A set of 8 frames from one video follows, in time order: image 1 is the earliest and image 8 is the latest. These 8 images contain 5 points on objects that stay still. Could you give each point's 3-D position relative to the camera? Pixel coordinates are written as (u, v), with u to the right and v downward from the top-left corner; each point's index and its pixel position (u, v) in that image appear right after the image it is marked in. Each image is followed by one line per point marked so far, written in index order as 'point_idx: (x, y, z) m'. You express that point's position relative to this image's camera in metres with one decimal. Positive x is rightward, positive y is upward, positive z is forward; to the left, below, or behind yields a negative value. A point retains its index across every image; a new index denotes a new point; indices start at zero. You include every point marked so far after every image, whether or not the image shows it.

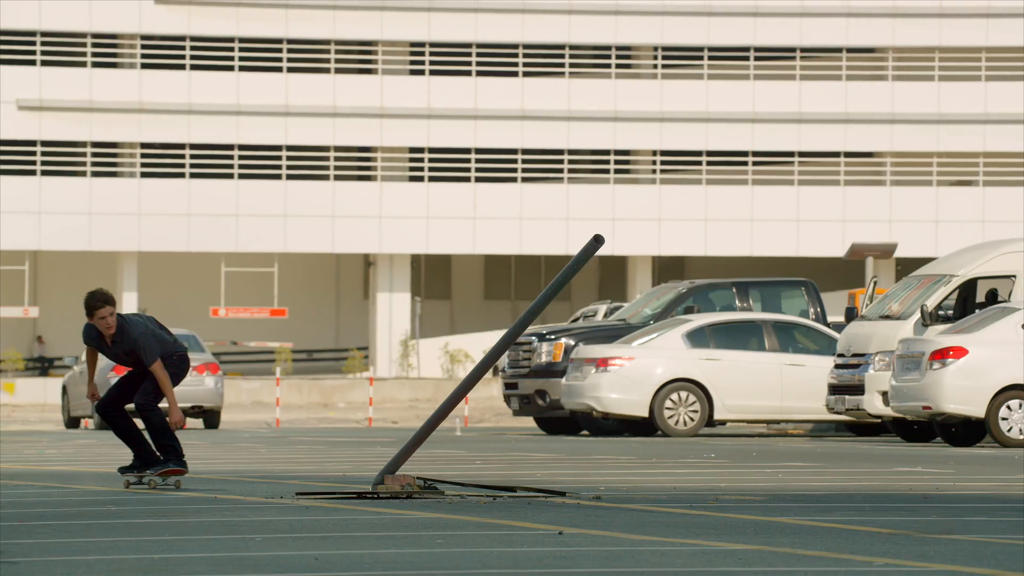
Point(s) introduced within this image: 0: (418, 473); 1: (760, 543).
0: (-0.5, -0.9, +12.1) m
1: (+0.7, -0.7, +6.7) m
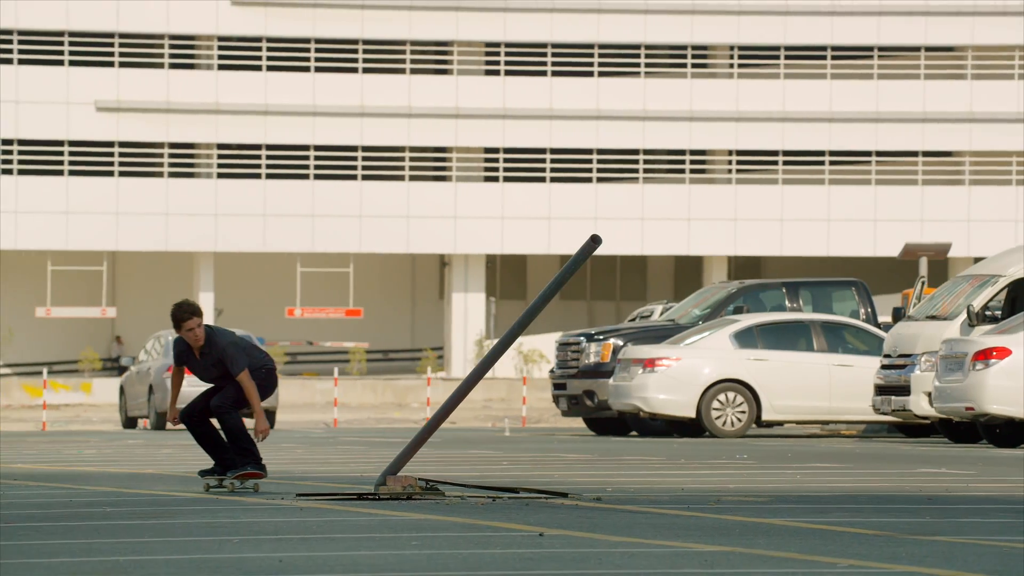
0: (-0.4, -0.9, +12.1) m
1: (+0.6, -0.7, +6.6) m
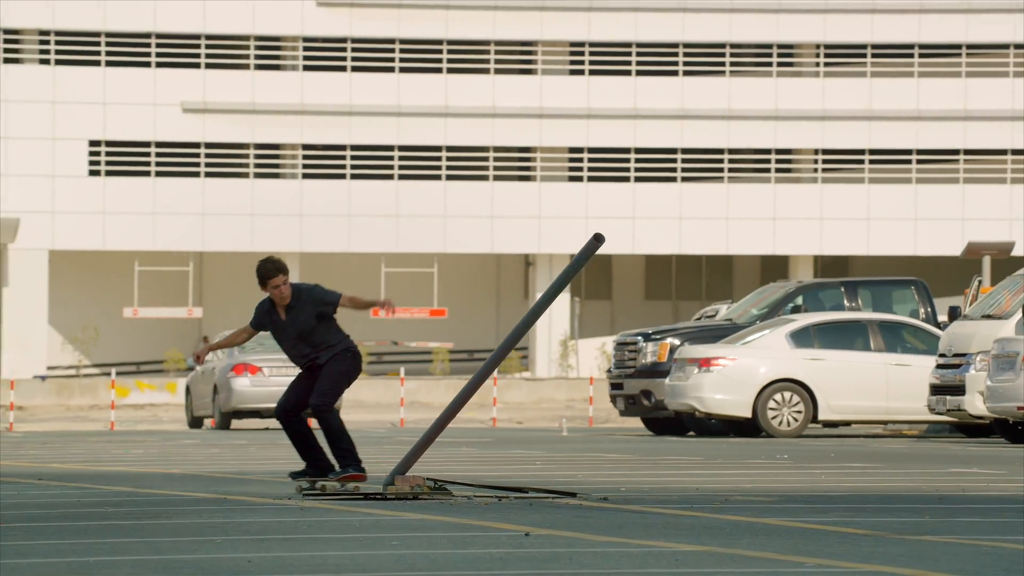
0: (-0.2, -0.9, +12.1) m
1: (+0.5, -0.7, +6.6) m
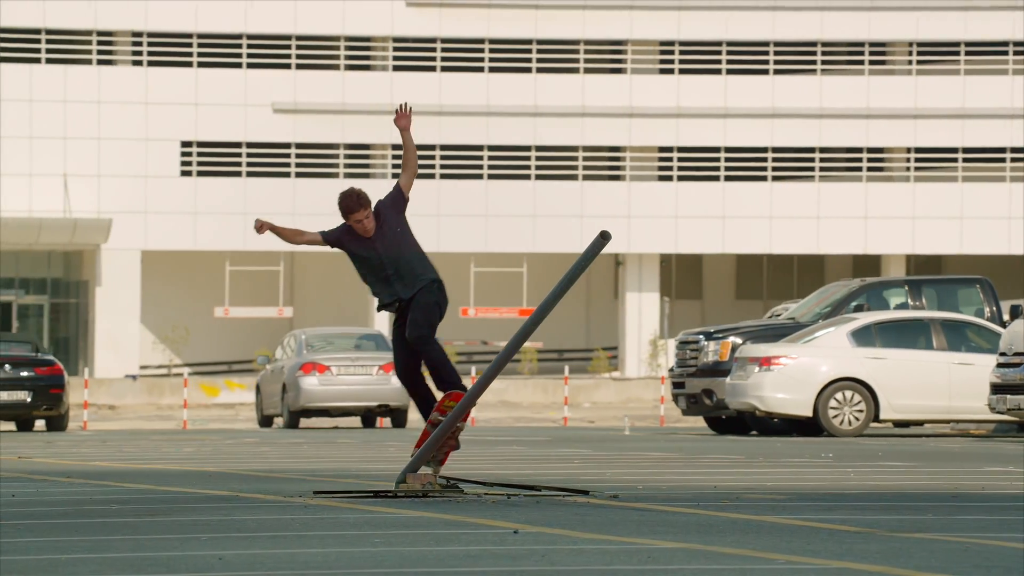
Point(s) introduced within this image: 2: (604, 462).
0: (-0.1, -0.9, +12.1) m
1: (+0.5, -0.7, +6.6) m
2: (+0.5, -1.0, +13.5) m
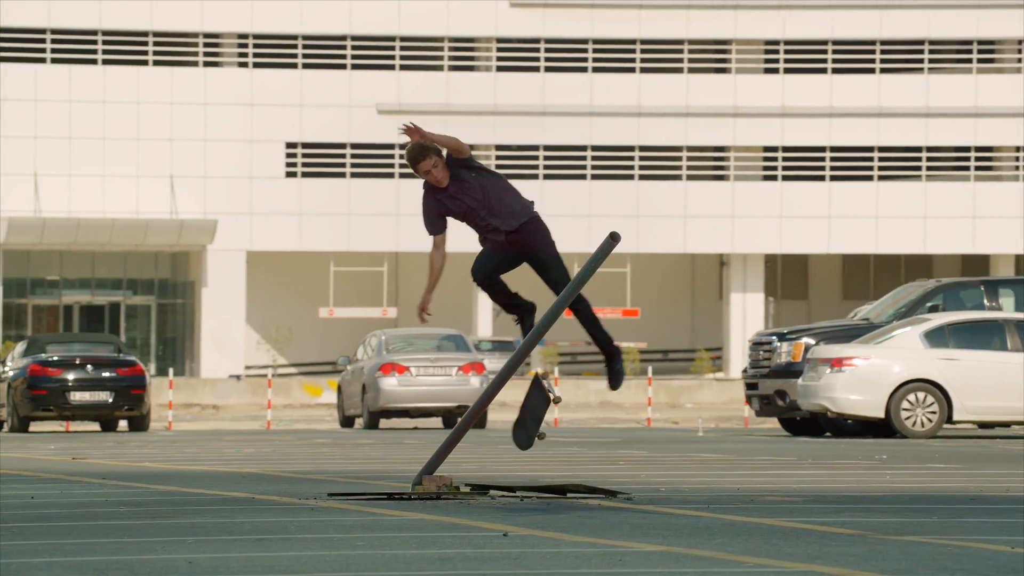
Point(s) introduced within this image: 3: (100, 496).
0: (+0.1, -0.9, +12.1) m
1: (+0.5, -0.7, +6.5) m
2: (+0.8, -1.0, +13.4) m
3: (-1.5, -0.8, +9.3) m
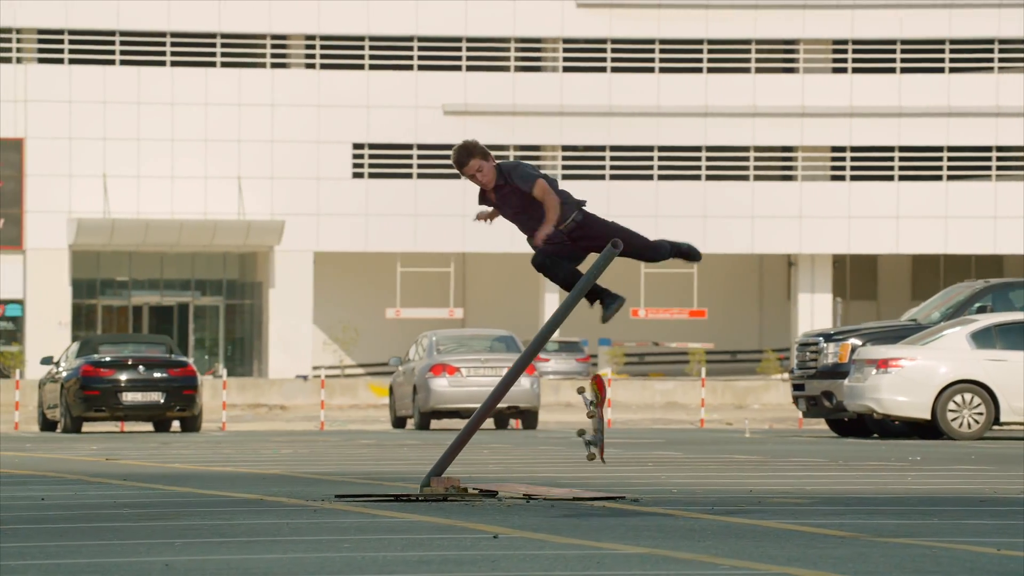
0: (+0.2, -0.9, +12.1) m
1: (+0.4, -0.7, +6.5) m
2: (+0.9, -1.0, +13.4) m
3: (-1.5, -0.8, +9.3) m
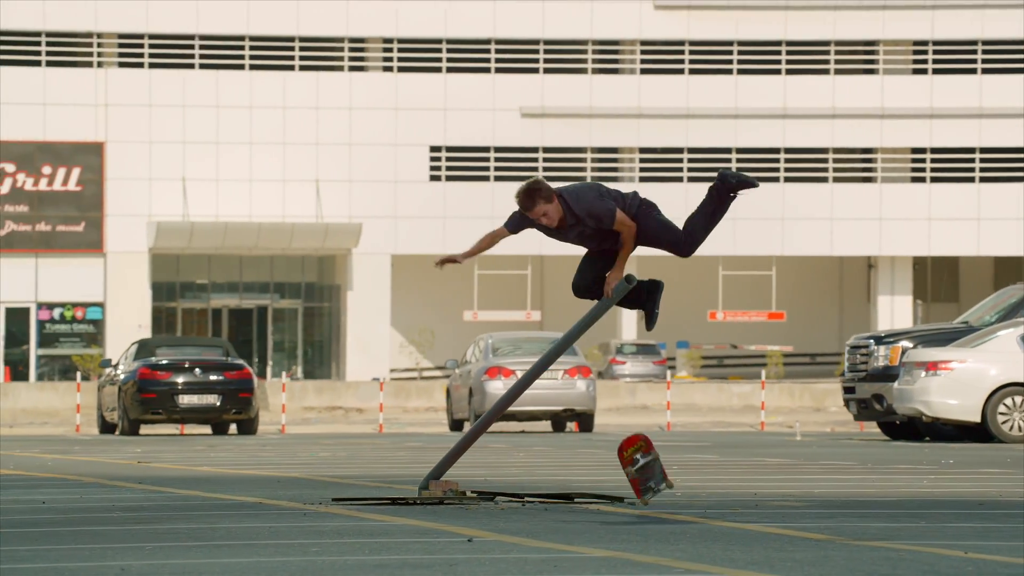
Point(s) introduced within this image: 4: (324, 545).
0: (+0.3, -0.9, +12.0) m
1: (+0.3, -0.7, +6.5) m
2: (+1.1, -1.0, +13.3) m
3: (-1.5, -0.8, +9.3) m
4: (-0.5, -0.7, +6.7) m
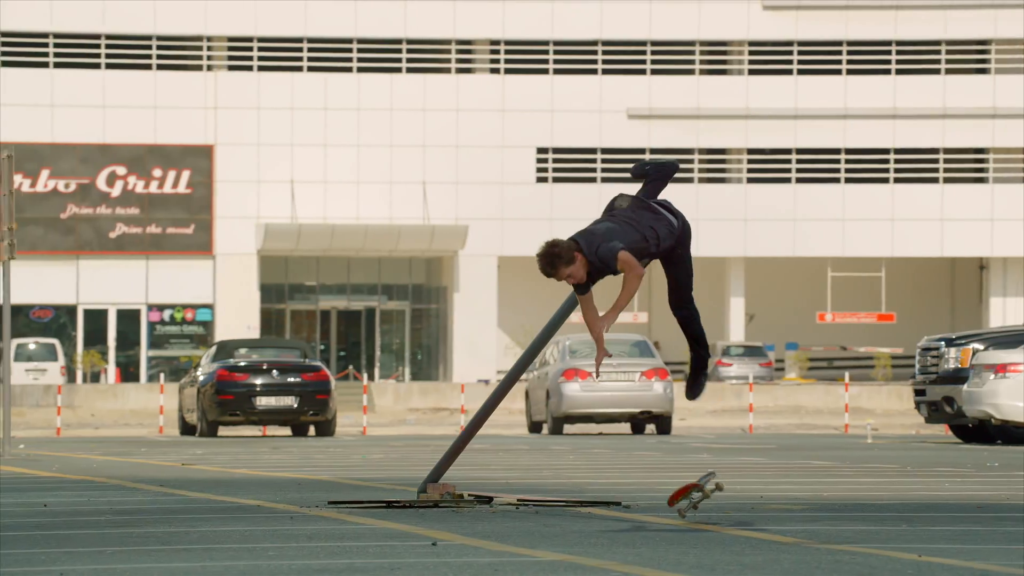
0: (+0.5, -0.9, +12.0) m
1: (+0.2, -0.7, +6.4) m
2: (+1.2, -1.0, +13.3) m
3: (-1.5, -0.8, +9.4) m
4: (-0.6, -0.7, +6.7) m
